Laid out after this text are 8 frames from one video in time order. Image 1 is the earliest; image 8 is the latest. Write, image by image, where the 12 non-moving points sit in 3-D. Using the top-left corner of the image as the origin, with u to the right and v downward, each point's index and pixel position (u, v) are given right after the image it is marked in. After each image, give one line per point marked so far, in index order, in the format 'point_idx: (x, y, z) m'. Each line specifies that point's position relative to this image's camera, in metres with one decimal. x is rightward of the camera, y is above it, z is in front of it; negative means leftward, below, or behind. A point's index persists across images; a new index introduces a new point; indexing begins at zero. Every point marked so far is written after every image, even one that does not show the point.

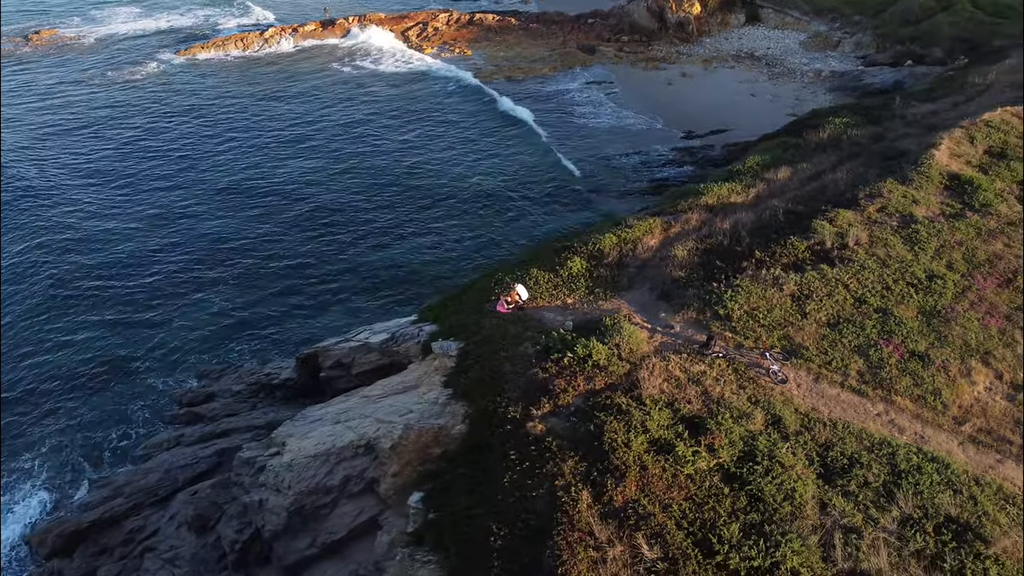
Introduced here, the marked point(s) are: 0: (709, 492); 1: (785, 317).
0: (+3.4, -3.5, +13.9) m
1: (+6.3, -0.7, +18.3) m
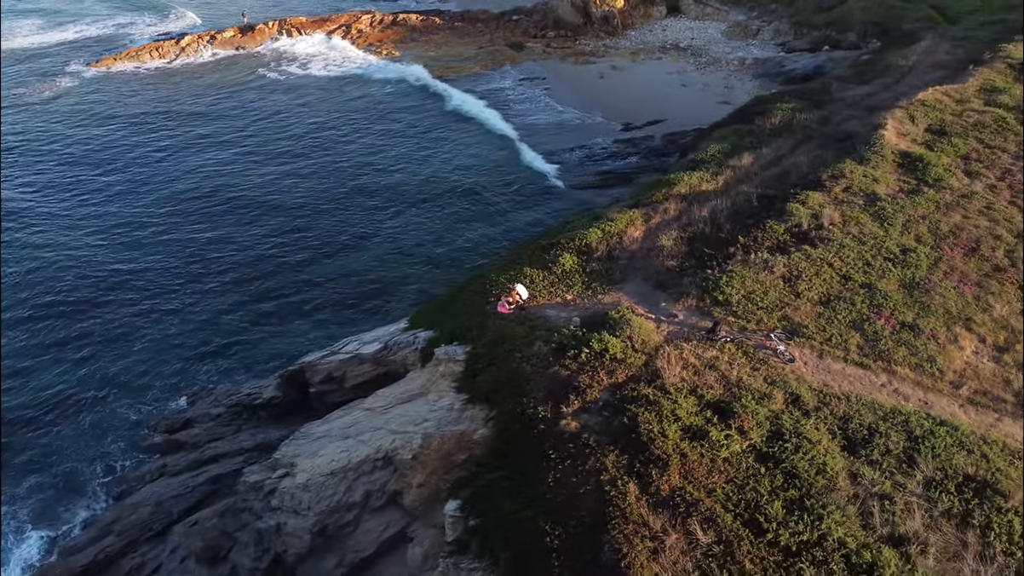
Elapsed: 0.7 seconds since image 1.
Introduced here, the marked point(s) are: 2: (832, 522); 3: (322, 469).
0: (+4.2, -3.3, +14.3) m
1: (+6.4, -0.2, +18.9) m
2: (+5.4, -4.0, +13.6) m
3: (-4.0, -3.9, +17.3) m
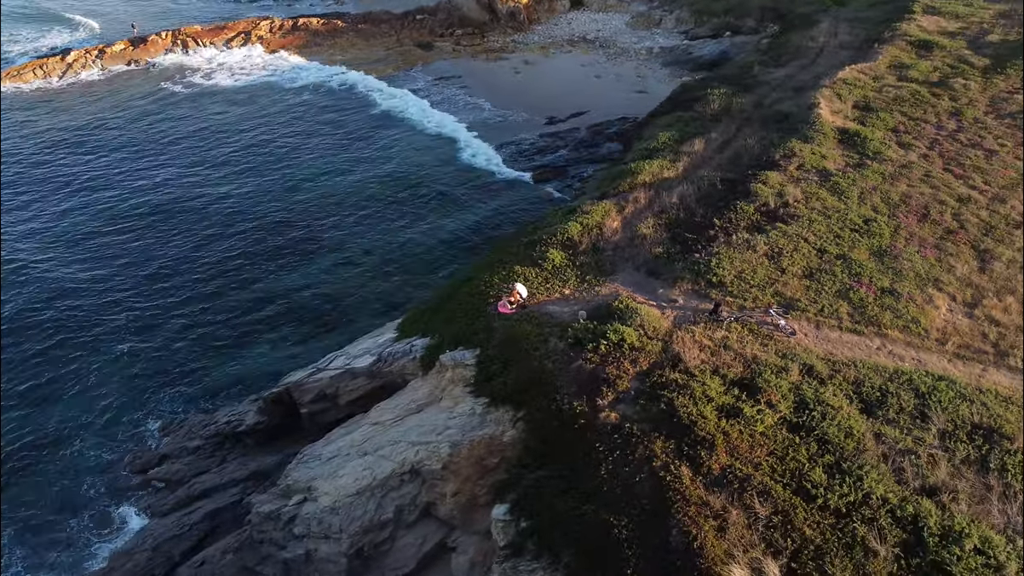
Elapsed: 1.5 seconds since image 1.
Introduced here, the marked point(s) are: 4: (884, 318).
0: (+5.1, -2.9, +14.9) m
1: (+6.4, +0.3, +19.8) m
2: (+6.4, -3.5, +14.4) m
3: (-3.4, -4.2, +16.8) m
4: (+8.7, -0.7, +18.7) m
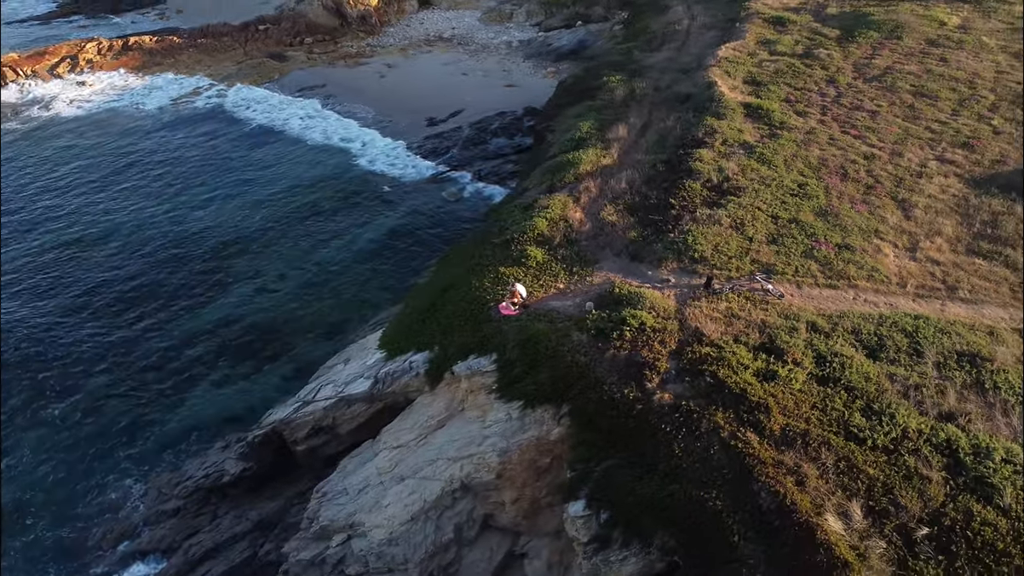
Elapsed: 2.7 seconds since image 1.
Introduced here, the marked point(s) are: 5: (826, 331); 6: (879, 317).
0: (+6.2, -2.2, +16.1) m
1: (+6.0, +1.1, +21.1) m
2: (+7.7, -2.5, +15.9) m
3: (-2.2, -4.6, +16.2) m
4: (+8.6, +0.4, +20.5) m
5: (+7.0, -1.0, +18.0) m
6: (+8.6, -0.7, +18.8) m
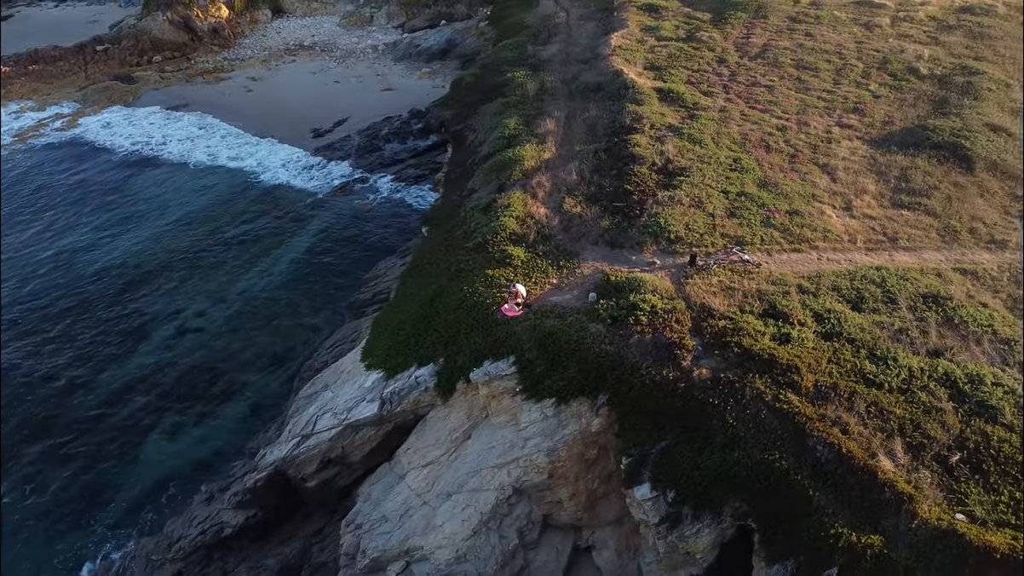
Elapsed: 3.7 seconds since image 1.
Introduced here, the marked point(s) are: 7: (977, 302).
0: (+6.9, -1.4, +17.4) m
1: (+5.4, +1.8, +22.2) m
2: (+8.5, -1.5, +17.5) m
3: (-1.0, -4.9, +15.9) m
4: (+8.1, +1.5, +22.1) m
5: (+7.2, -0.1, +19.4) m
6: (+8.6, +0.4, +20.5) m
7: (+11.6, -0.3, +19.9) m
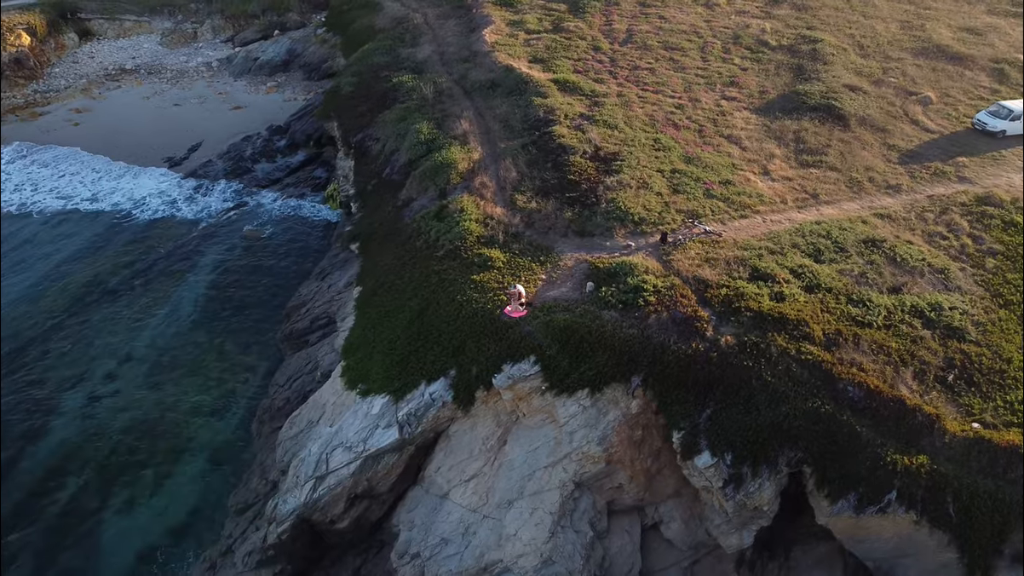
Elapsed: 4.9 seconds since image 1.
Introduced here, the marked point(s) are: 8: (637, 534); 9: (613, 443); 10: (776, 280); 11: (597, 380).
0: (+7.3, -0.3, +19.1) m
1: (+4.3, +2.5, +23.3) m
2: (+8.8, -0.3, +19.5) m
3: (+0.5, -4.9, +15.9) m
4: (+6.9, +2.6, +23.9) m
5: (+6.9, +1.0, +21.1) m
6: (+7.9, +1.6, +22.4) m
7: (+11.1, +1.3, +22.6) m
8: (+2.5, -5.2, +16.8) m
9: (+2.1, -3.3, +16.9) m
10: (+6.4, +0.2, +19.5) m
11: (+1.8, -2.0, +17.6) m
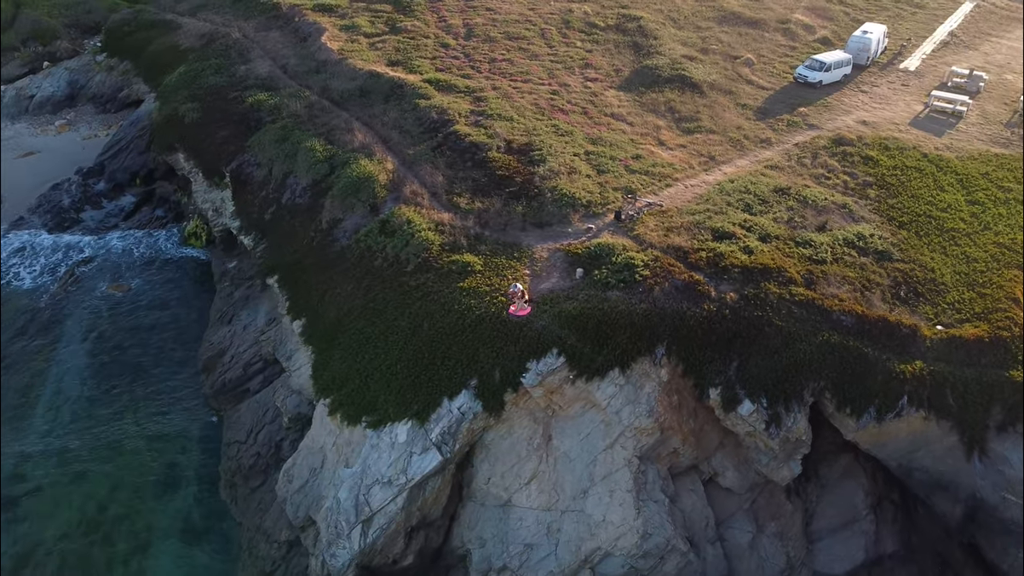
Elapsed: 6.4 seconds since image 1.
0: (+7.0, +1.0, +21.3) m
1: (+2.4, +3.2, +24.4) m
2: (+8.3, +1.4, +22.1) m
3: (+2.4, -4.7, +16.5) m
4: (+4.8, +3.7, +25.7) m
5: (+5.9, +2.2, +23.1) m
6: (+6.3, +3.0, +24.6) m
7: (+9.3, +3.3, +25.6) m
8: (+4.1, -4.6, +17.9) m
9: (+3.3, -2.8, +17.8) m
10: (+6.0, +1.3, +21.4) m
11: (+2.6, -1.6, +18.4) m
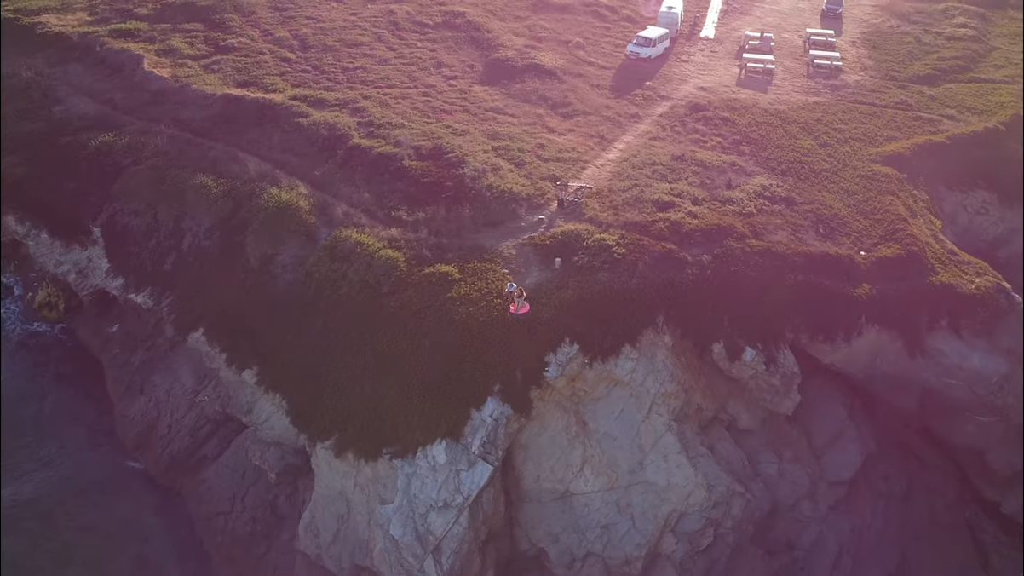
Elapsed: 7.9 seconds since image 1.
0: (+5.8, +2.3, +23.4) m
1: (+0.2, +3.5, +25.0) m
2: (+6.7, +2.8, +24.5) m
3: (+3.9, -4.1, +17.6) m
4: (+2.0, +4.4, +26.9) m
5: (+4.0, +3.2, +24.7) m
6: (+3.8, +4.0, +26.3) m
7: (+6.3, +4.8, +28.1) m
8: (+5.0, -3.7, +19.5) m
9: (+4.0, -2.1, +19.1) m
10: (+4.7, +2.4, +23.2) m
11: (+3.0, -1.1, +19.4) m
